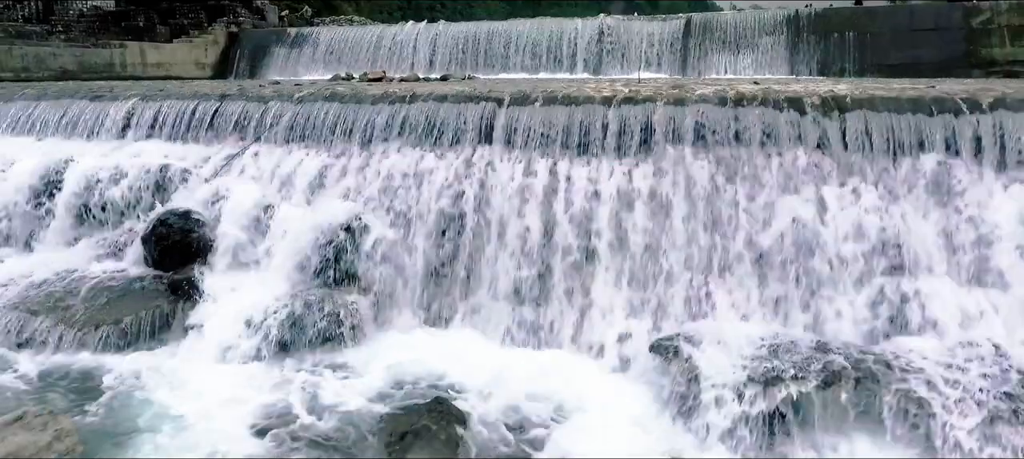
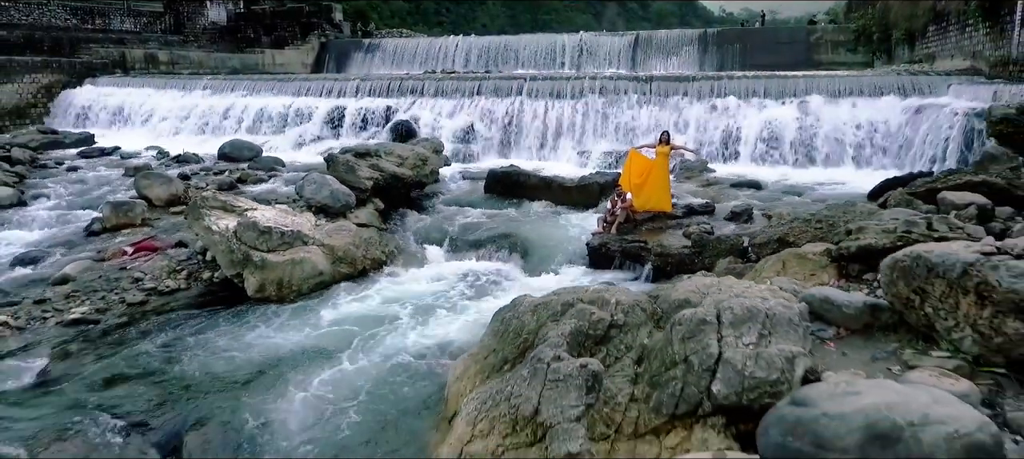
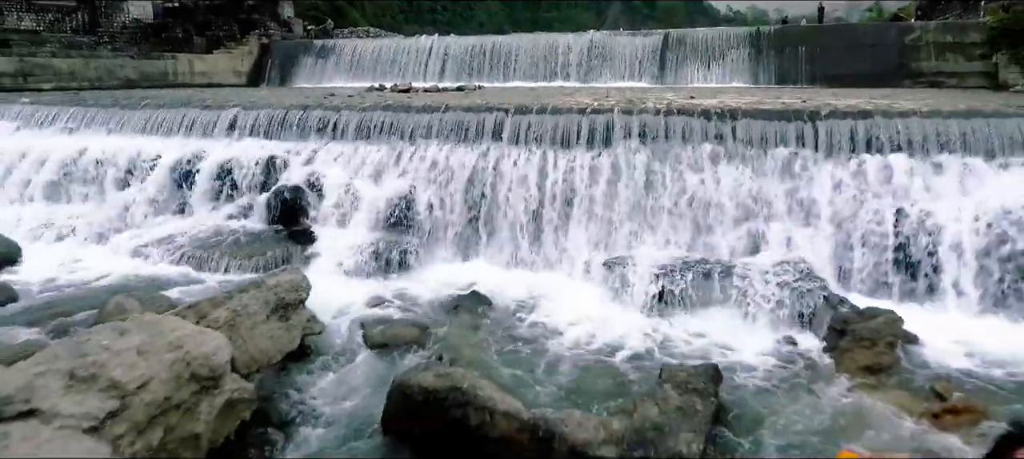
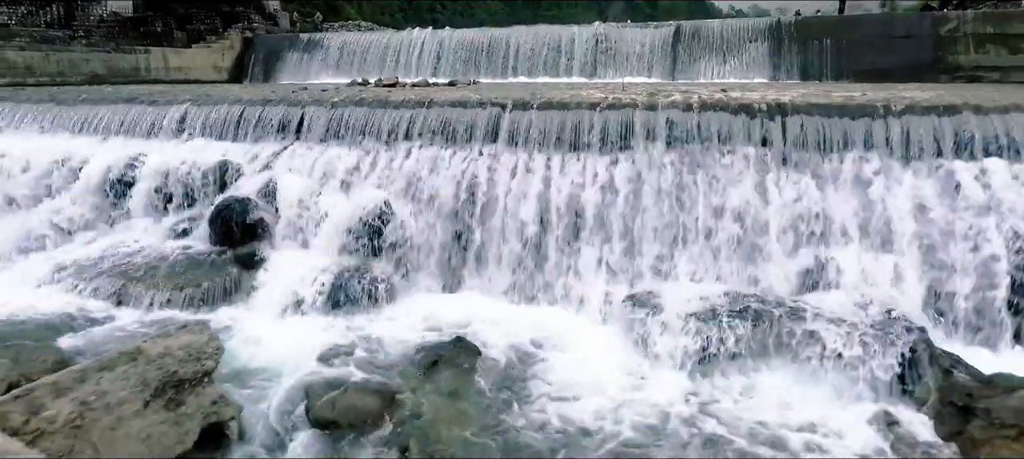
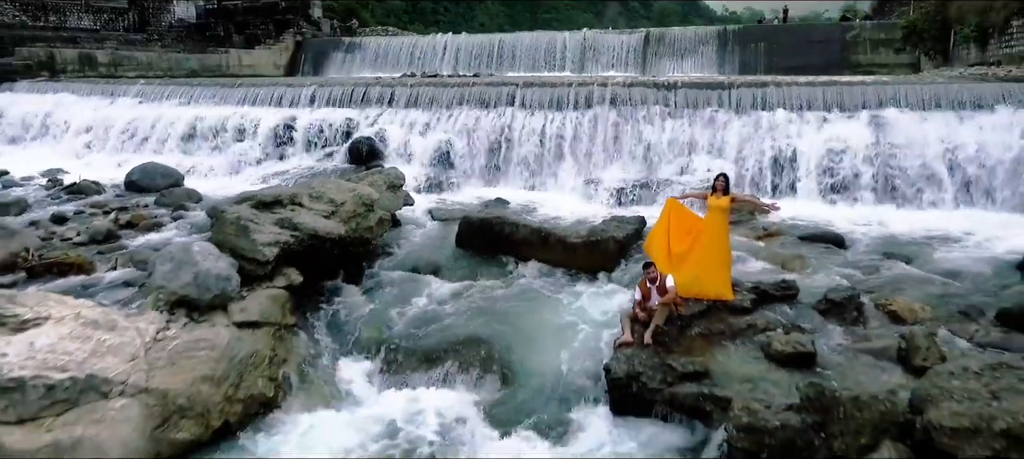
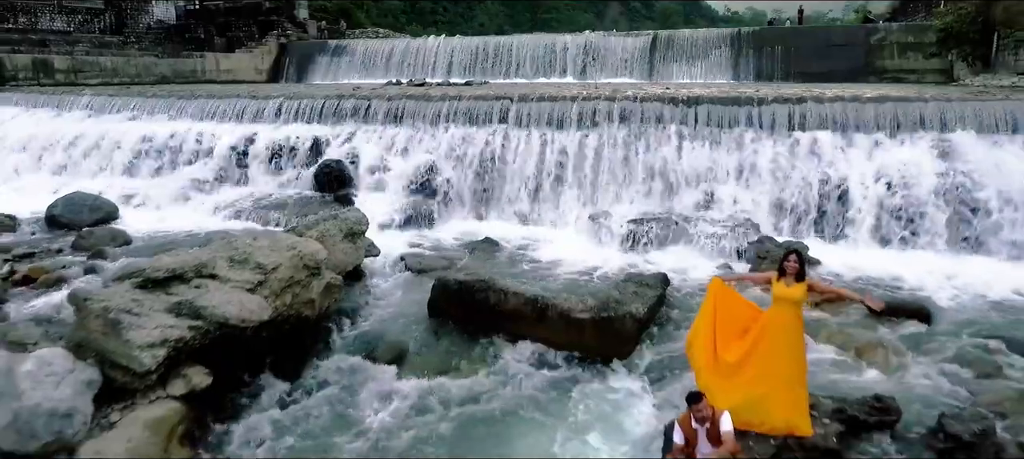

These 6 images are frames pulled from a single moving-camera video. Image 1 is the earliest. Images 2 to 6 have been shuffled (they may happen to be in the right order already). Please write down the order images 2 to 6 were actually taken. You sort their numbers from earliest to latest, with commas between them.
4, 3, 6, 5, 2
